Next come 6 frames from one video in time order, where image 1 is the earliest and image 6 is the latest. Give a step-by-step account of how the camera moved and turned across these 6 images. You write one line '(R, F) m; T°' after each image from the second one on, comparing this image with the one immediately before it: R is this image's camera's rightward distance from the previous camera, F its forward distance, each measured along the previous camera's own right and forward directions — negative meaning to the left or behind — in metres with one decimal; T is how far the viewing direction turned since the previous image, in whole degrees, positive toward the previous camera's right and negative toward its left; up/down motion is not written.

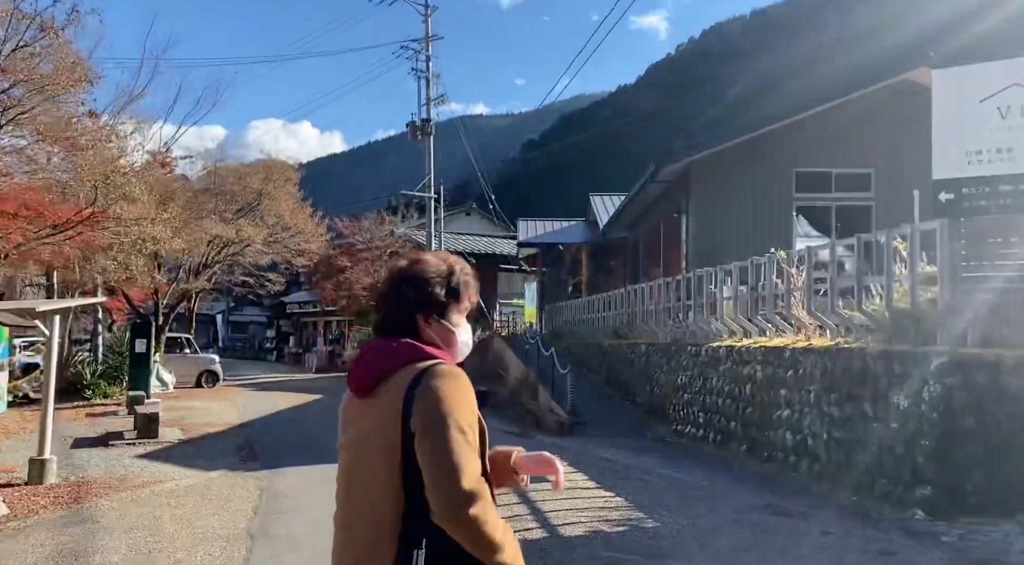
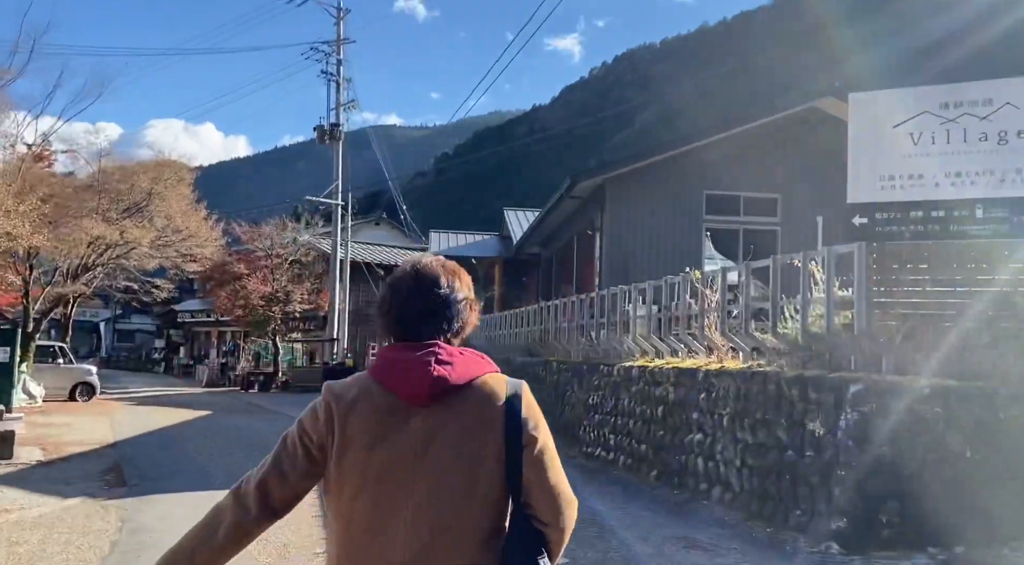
(0.0, +0.5) m; +7°
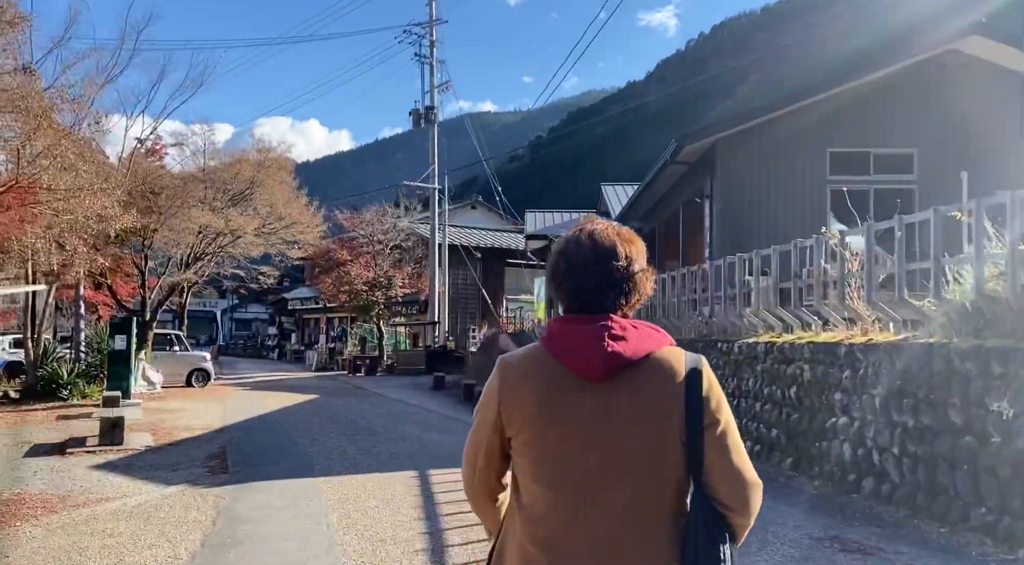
(-0.1, +0.7) m; -7°
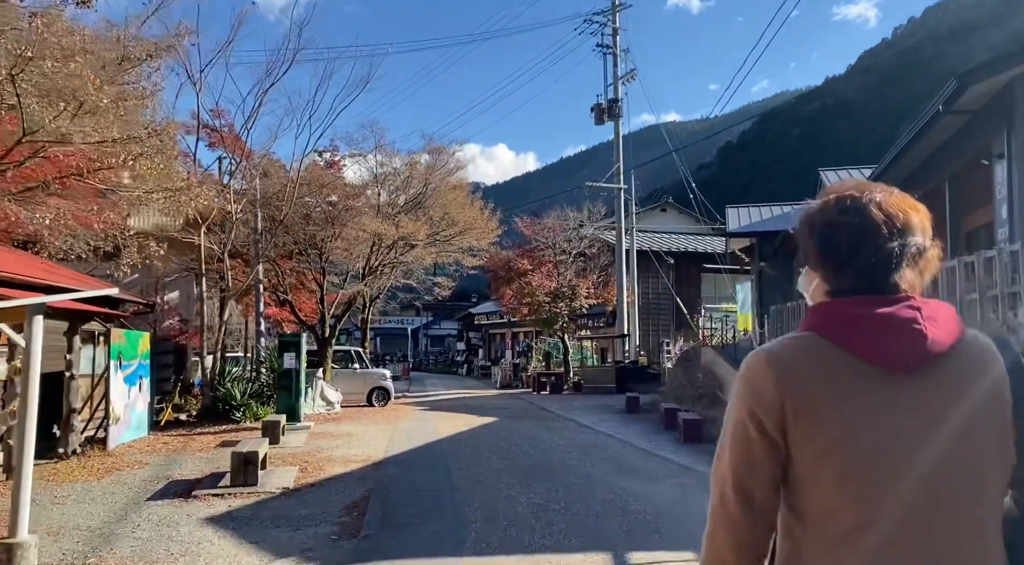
(-0.3, +2.3) m; -14°
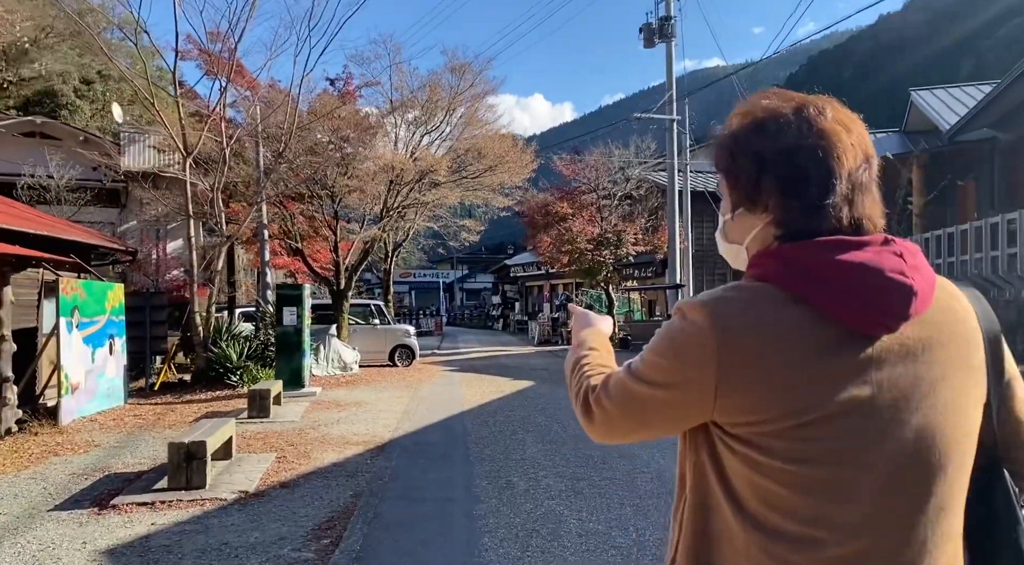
(0.0, +2.3) m; -3°
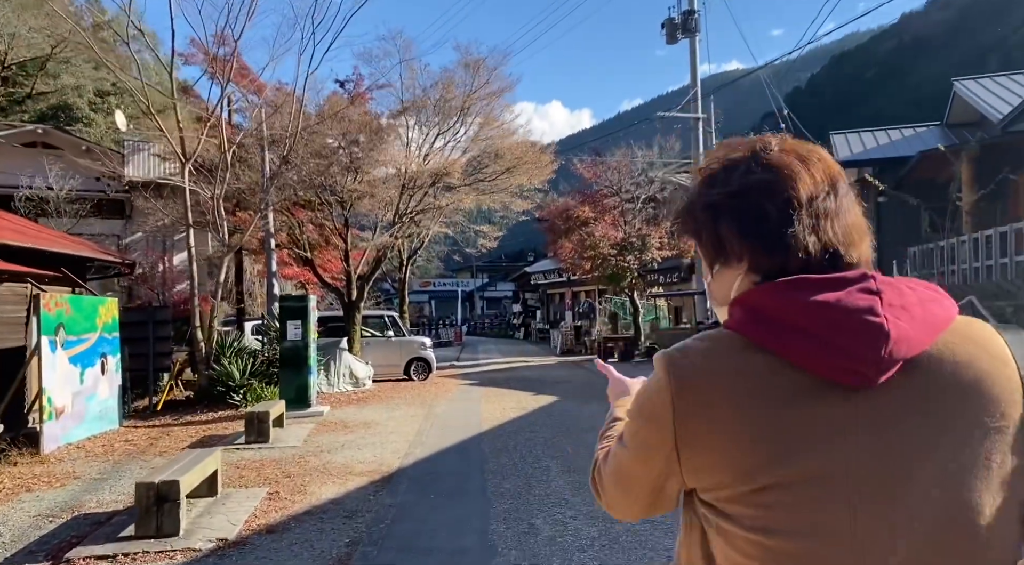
(0.0, +0.8) m; -2°
